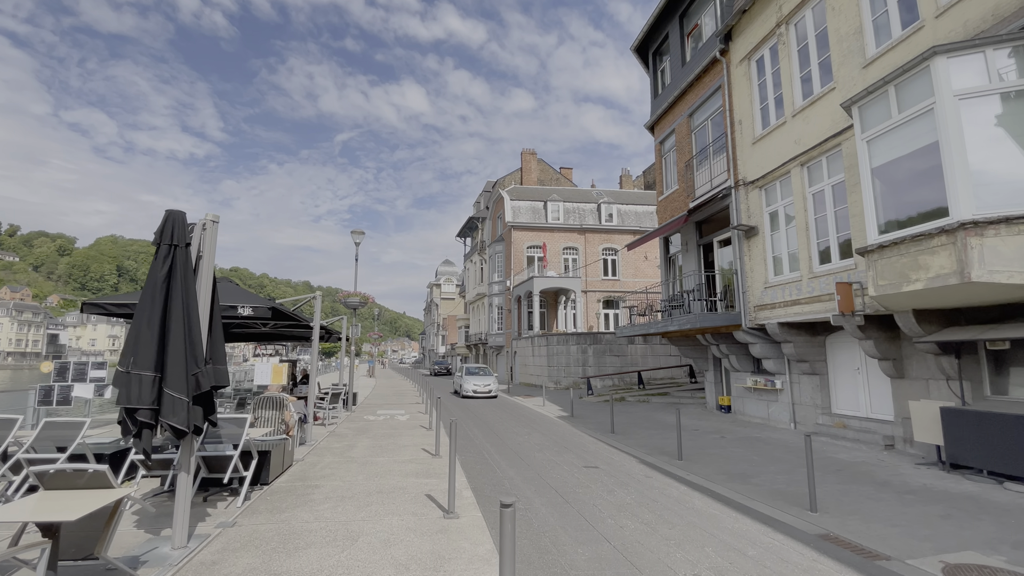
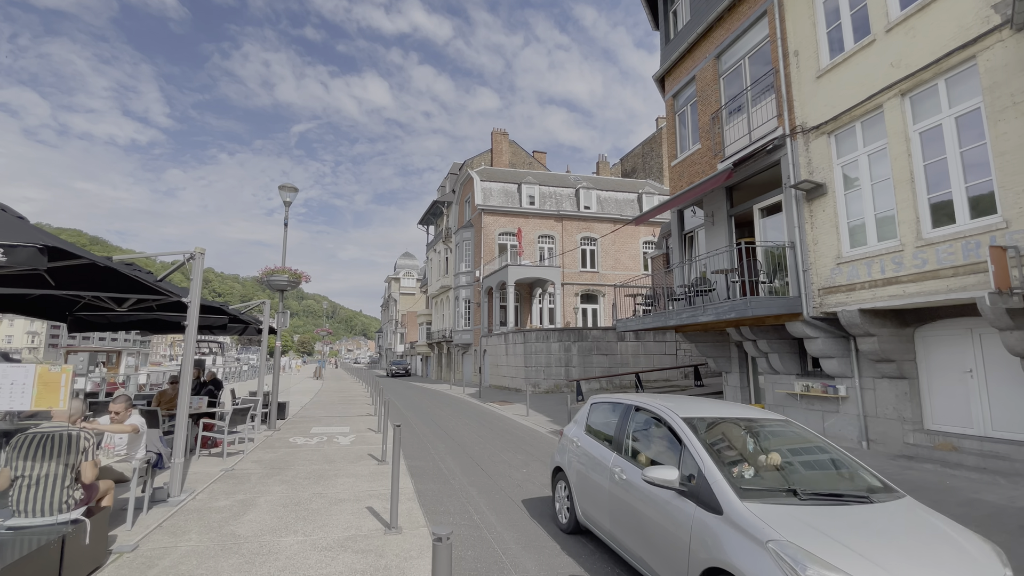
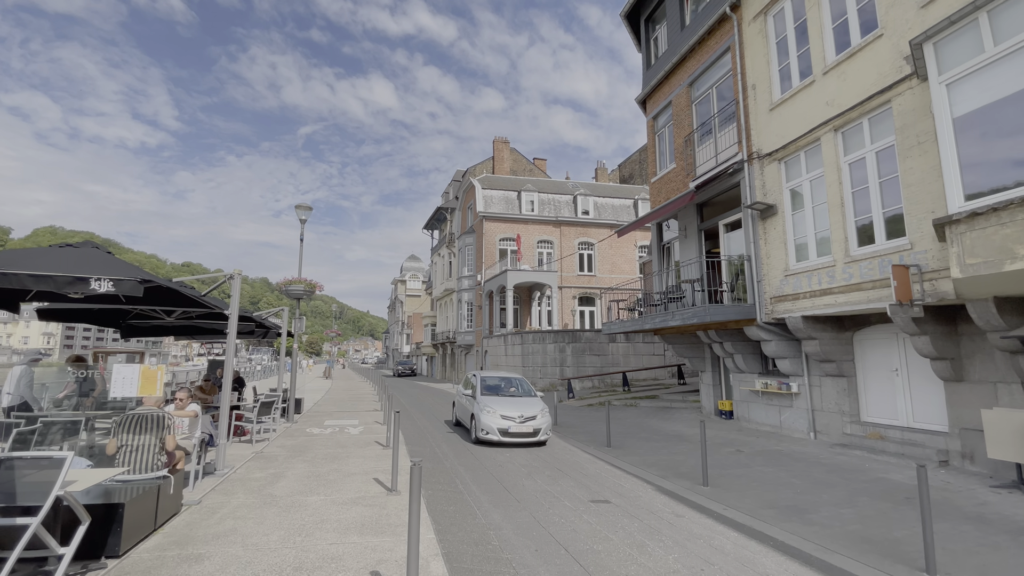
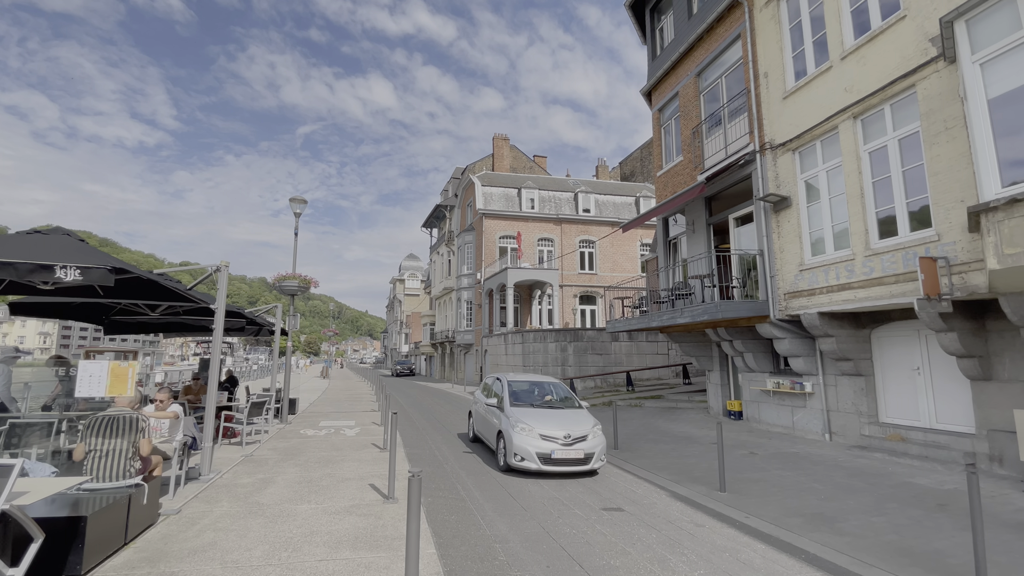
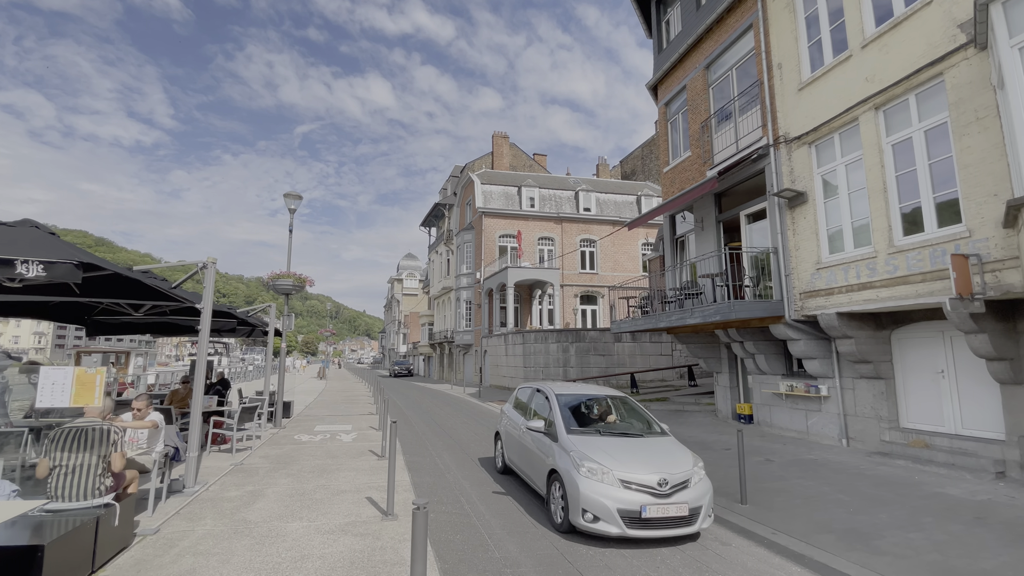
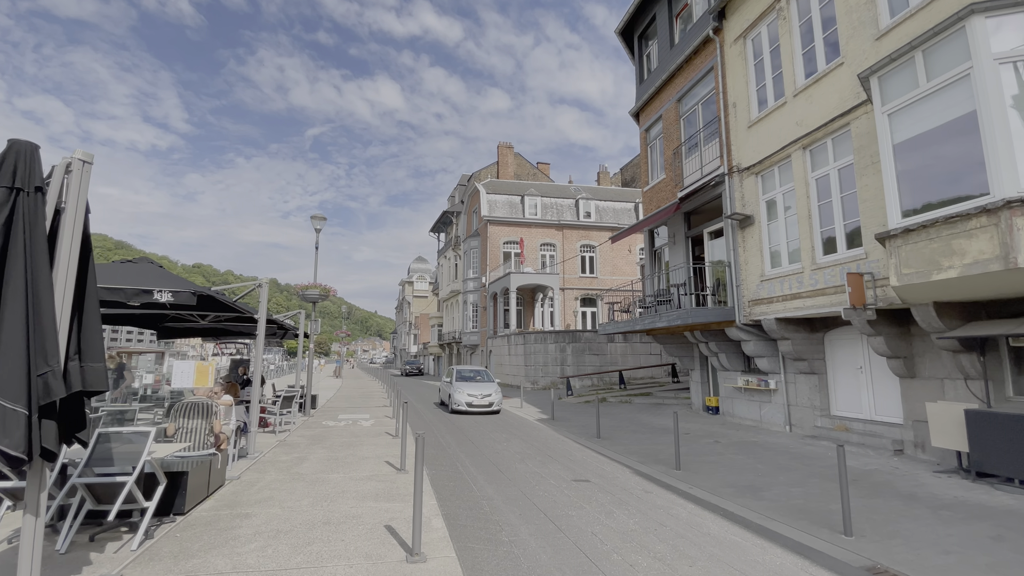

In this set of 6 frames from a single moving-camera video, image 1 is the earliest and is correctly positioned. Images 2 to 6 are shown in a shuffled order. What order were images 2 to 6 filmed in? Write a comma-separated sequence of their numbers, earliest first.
6, 3, 4, 5, 2
